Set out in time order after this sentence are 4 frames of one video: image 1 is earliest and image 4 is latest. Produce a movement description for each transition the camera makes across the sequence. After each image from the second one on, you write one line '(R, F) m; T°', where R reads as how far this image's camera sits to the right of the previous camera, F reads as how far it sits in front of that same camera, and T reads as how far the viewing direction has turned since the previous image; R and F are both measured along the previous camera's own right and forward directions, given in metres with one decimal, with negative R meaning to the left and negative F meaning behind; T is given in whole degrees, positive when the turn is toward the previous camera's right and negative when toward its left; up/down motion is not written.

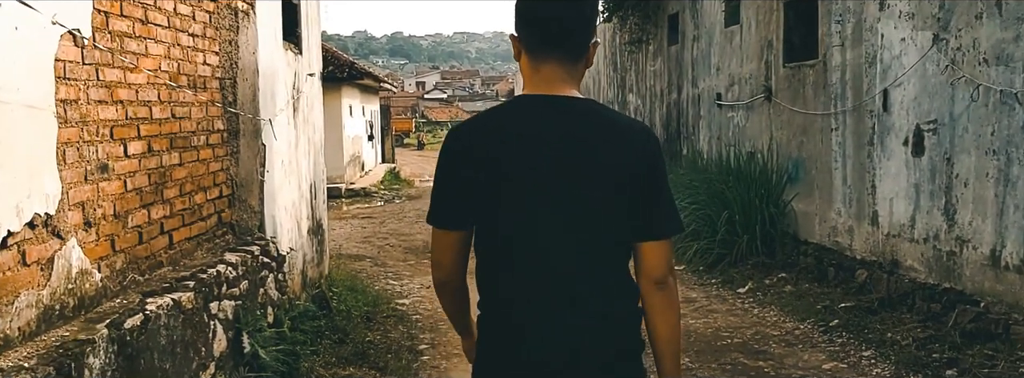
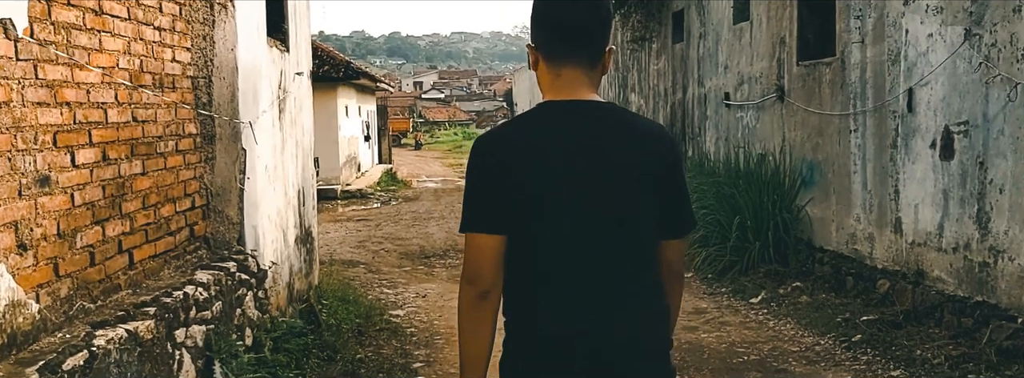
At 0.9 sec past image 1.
(0.0, +0.4) m; 0°
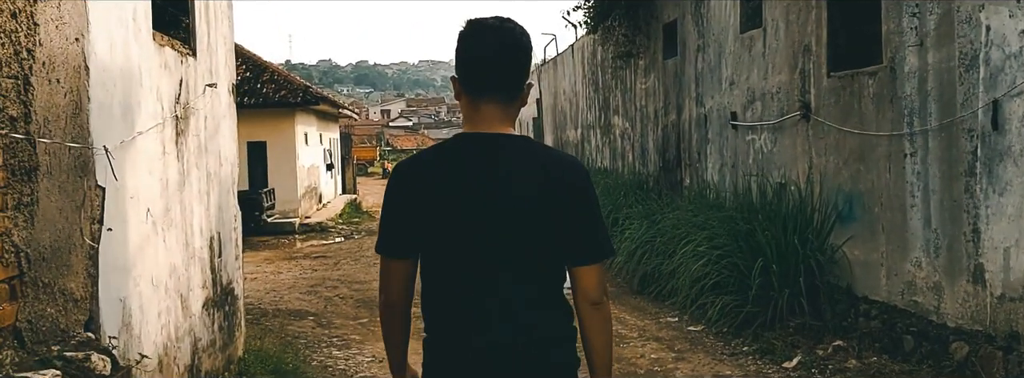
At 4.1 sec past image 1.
(-0.1, +1.4) m; +2°
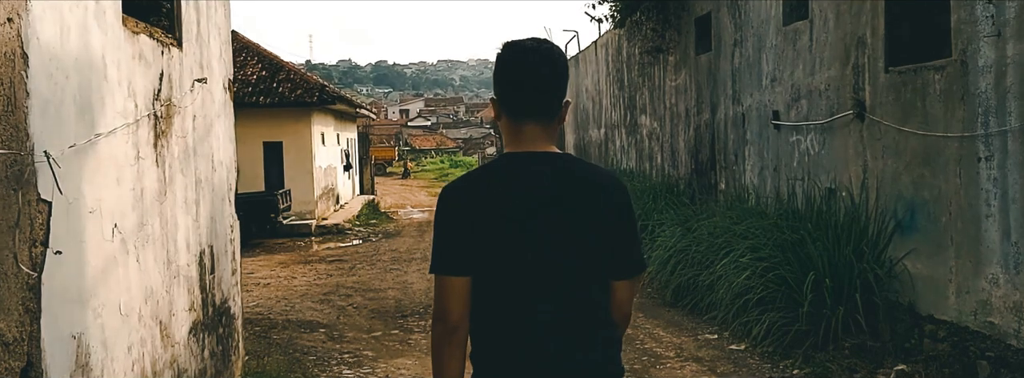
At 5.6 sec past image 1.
(0.0, +0.6) m; -1°
